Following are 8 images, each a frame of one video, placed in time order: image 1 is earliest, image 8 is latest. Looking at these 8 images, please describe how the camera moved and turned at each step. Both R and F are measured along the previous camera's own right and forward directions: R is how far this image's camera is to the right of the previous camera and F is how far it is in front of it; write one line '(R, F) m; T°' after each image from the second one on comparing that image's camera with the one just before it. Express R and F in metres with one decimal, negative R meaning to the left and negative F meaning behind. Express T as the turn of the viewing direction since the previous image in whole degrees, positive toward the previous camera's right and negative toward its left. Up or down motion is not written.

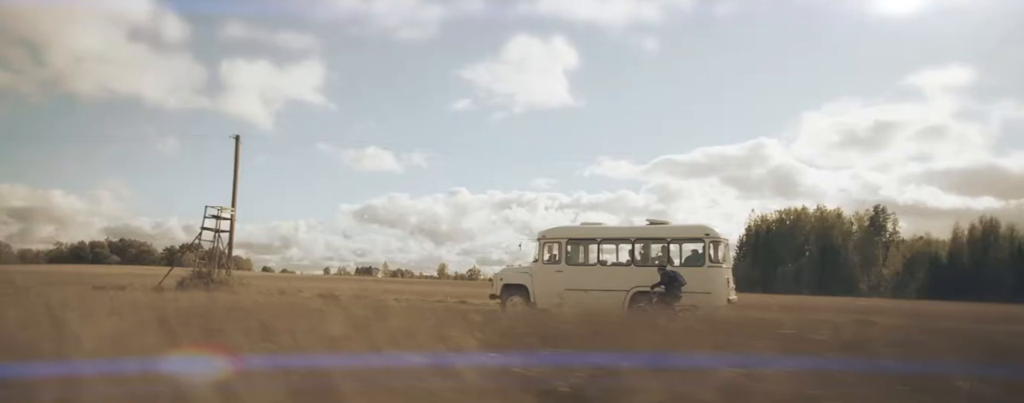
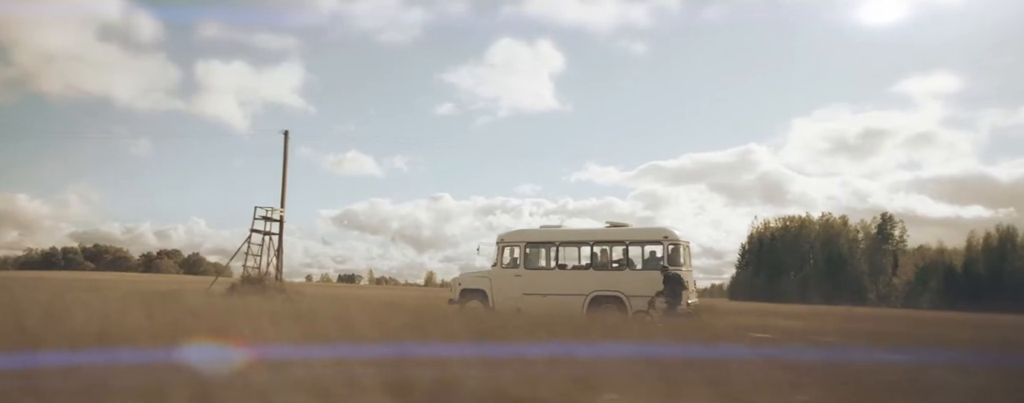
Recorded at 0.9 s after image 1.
(-0.8, +0.9) m; +2°
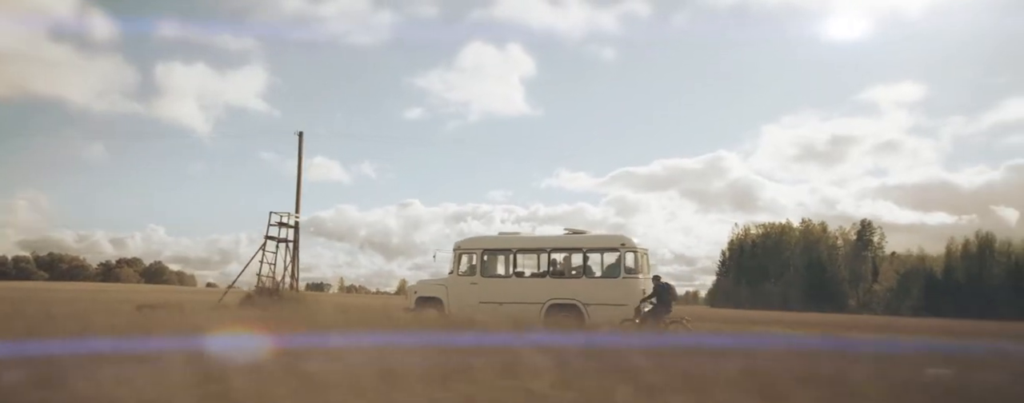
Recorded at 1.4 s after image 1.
(-0.6, +0.5) m; +3°
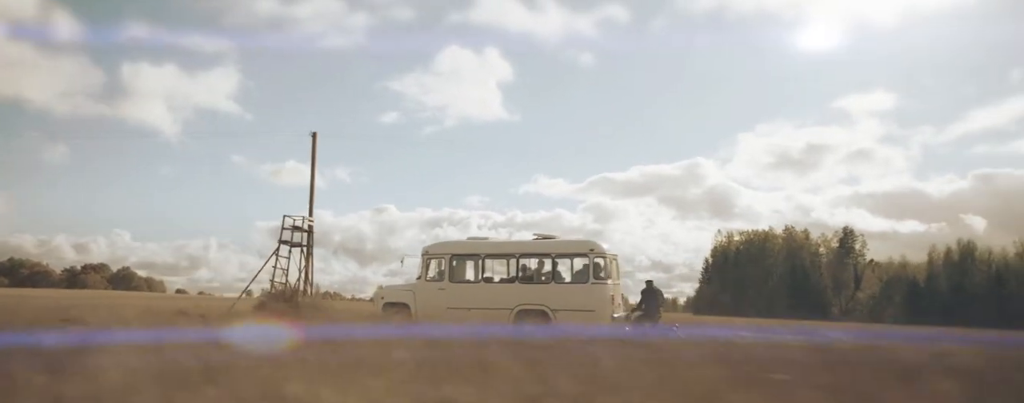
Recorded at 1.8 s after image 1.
(-0.4, +0.4) m; +2°
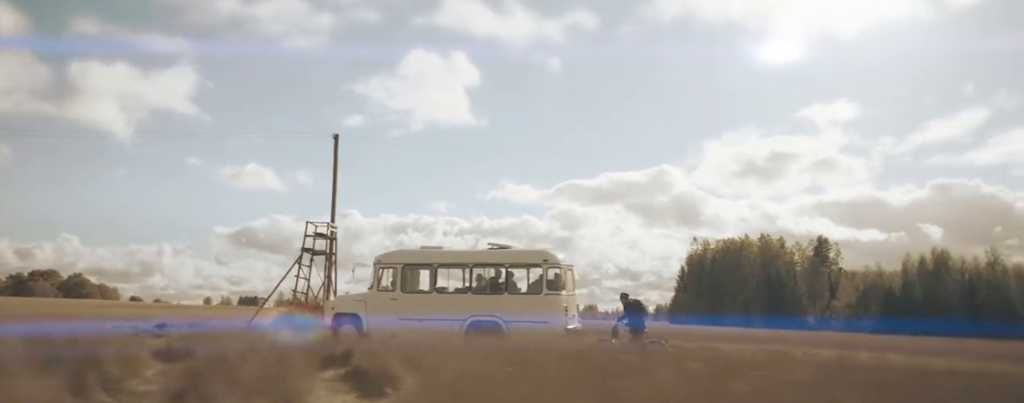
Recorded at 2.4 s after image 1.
(-0.5, +0.5) m; +3°
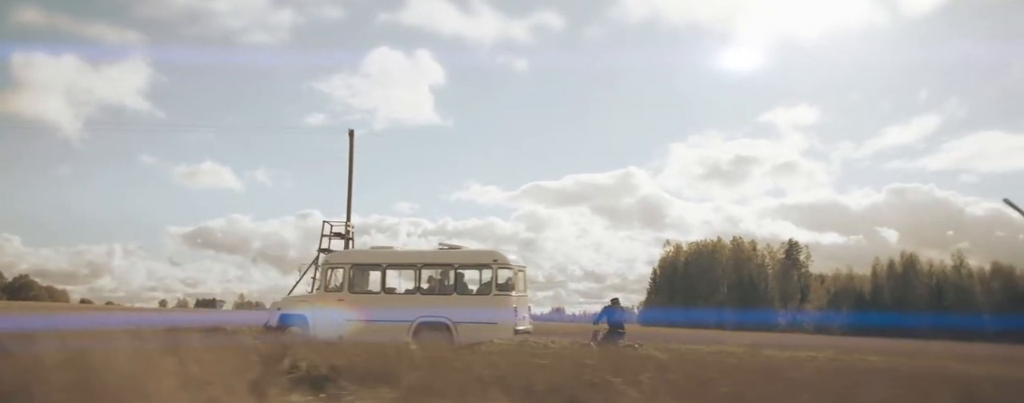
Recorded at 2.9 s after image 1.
(-0.5, +0.4) m; +3°
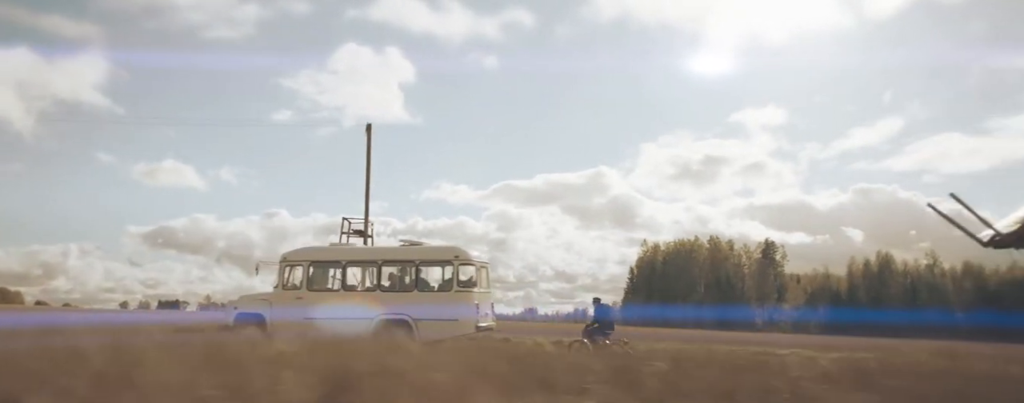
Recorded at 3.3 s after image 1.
(-0.4, +0.4) m; +3°
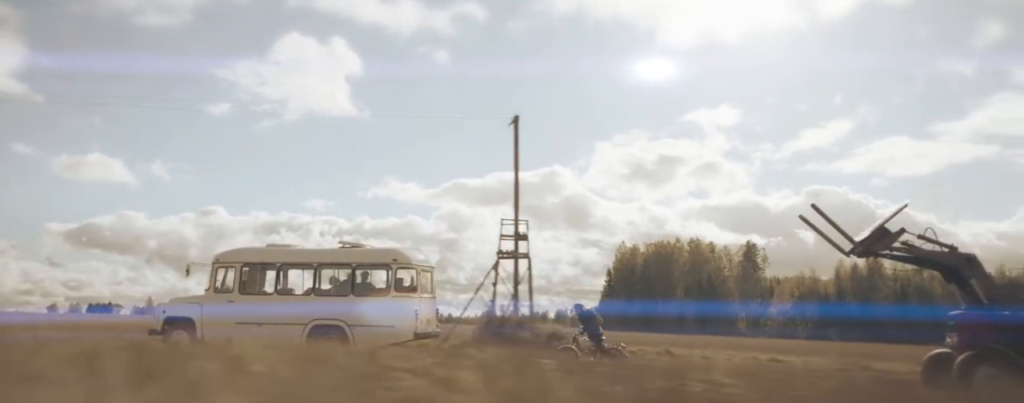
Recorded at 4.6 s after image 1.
(-1.3, +1.2) m; +5°
